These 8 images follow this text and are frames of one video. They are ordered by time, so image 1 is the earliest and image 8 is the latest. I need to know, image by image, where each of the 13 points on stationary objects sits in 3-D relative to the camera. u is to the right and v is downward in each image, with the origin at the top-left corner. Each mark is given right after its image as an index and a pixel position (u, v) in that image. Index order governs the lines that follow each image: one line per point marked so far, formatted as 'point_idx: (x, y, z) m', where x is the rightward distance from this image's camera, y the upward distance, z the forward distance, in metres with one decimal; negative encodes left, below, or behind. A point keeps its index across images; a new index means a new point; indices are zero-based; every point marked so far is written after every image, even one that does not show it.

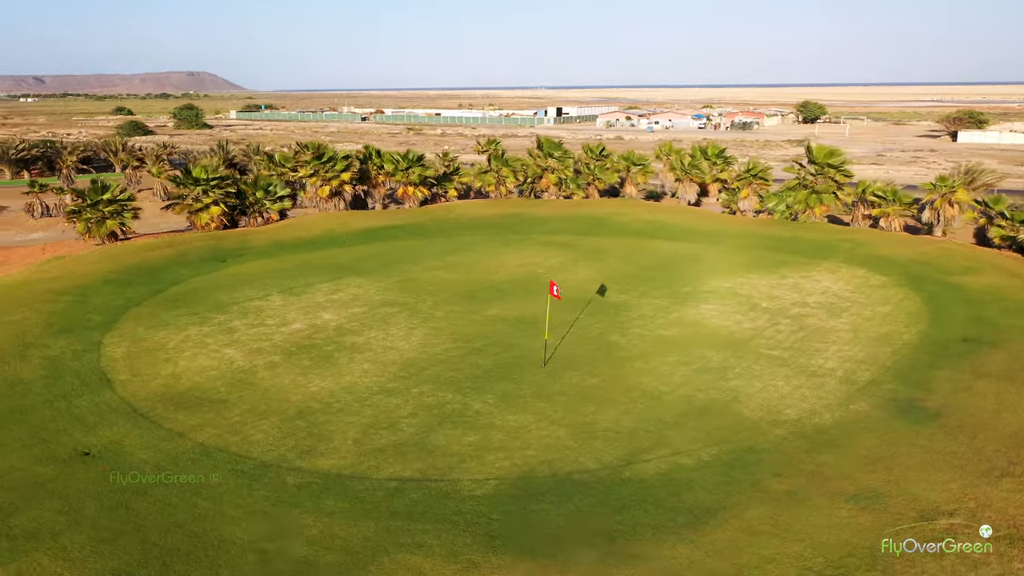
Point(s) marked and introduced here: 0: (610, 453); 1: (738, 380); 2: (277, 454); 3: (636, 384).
0: (+1.5, -2.6, +13.0) m
1: (+4.5, -1.8, +16.2) m
2: (-3.8, -2.7, +13.2) m
3: (+2.4, -1.9, +15.9) m
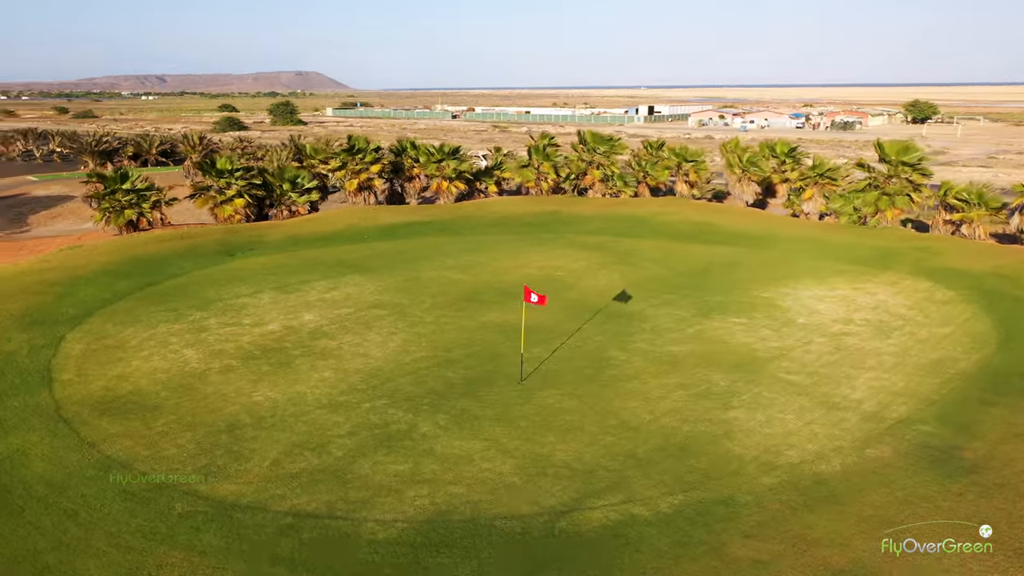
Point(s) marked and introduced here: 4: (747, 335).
0: (+0.5, -2.8, +10.9) m
1: (+3.8, -2.0, +13.7) m
2: (-4.8, -2.7, +11.7) m
3: (+1.7, -2.0, +13.7) m
4: (+5.1, -1.0, +17.8) m
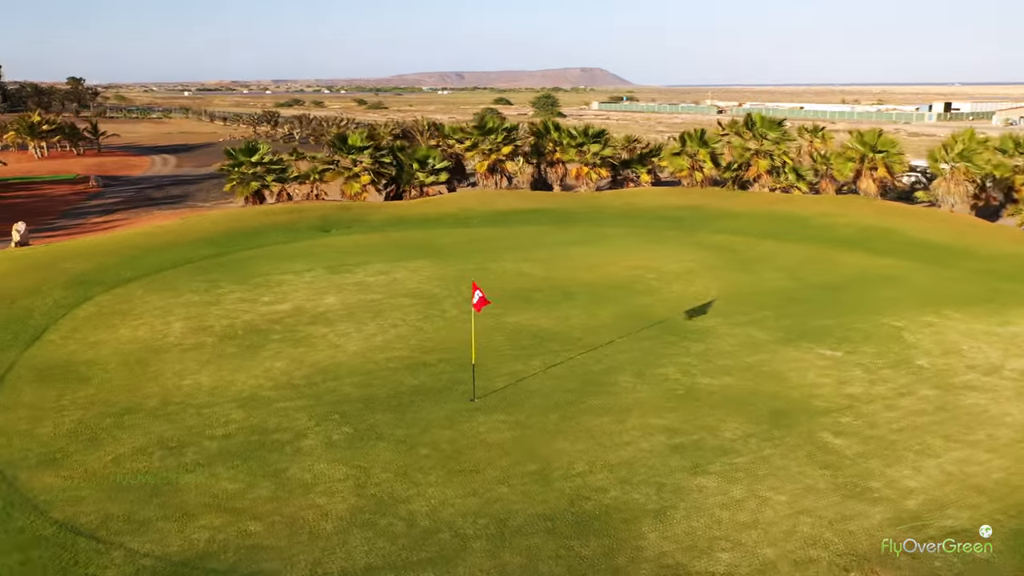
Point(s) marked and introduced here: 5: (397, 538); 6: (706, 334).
0: (-1.6, -2.7, +8.1) m
1: (+2.4, -2.2, +9.7) m
2: (-6.3, -2.2, +10.6) m
3: (+0.5, -2.1, +10.4) m
4: (+5.0, -1.4, +13.2) m
5: (-1.2, -2.6, +8.5) m
6: (+3.6, -0.9, +15.3) m
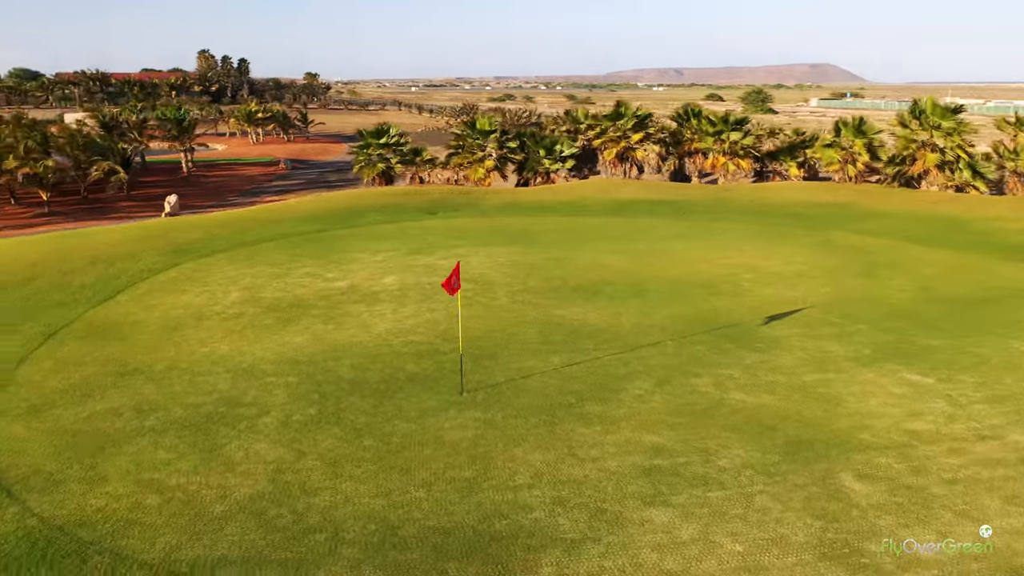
0: (-2.8, -2.4, +7.5) m
1: (+1.6, -2.2, +8.0) m
2: (-6.7, -1.6, +11.0) m
3: (-0.1, -1.9, +9.2) m
4: (+5.0, -1.5, +10.8) m
5: (-2.3, -2.3, +7.7) m
6: (+4.2, -0.9, +13.1) m
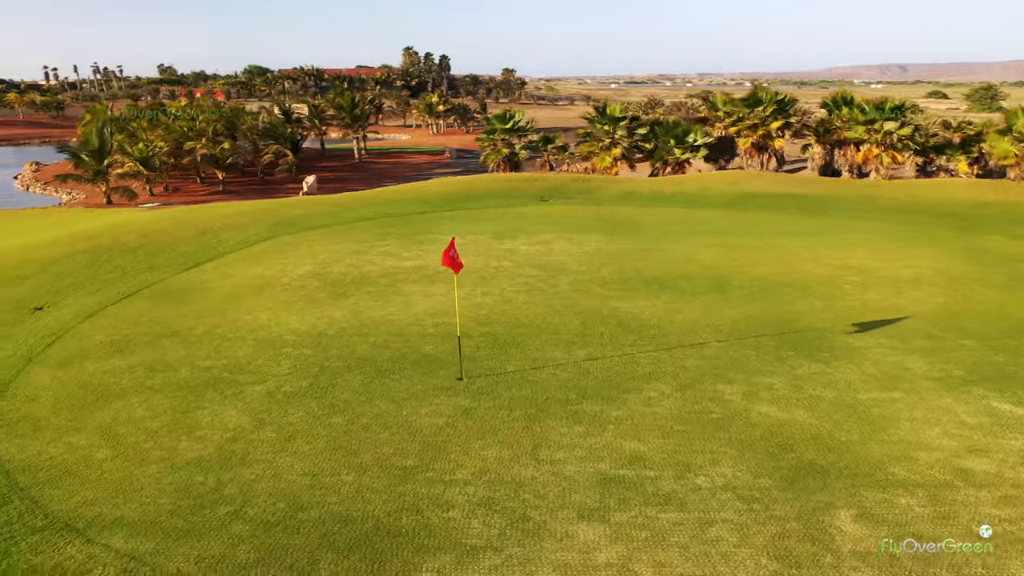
0: (-3.6, -2.0, +7.4) m
1: (+0.8, -2.0, +6.9) m
2: (-6.5, -1.0, +11.7) m
3: (-0.6, -1.7, +8.4) m
4: (+4.8, -1.6, +8.8) m
5: (-3.0, -1.9, +7.5) m
6: (+4.5, -0.9, +11.2) m
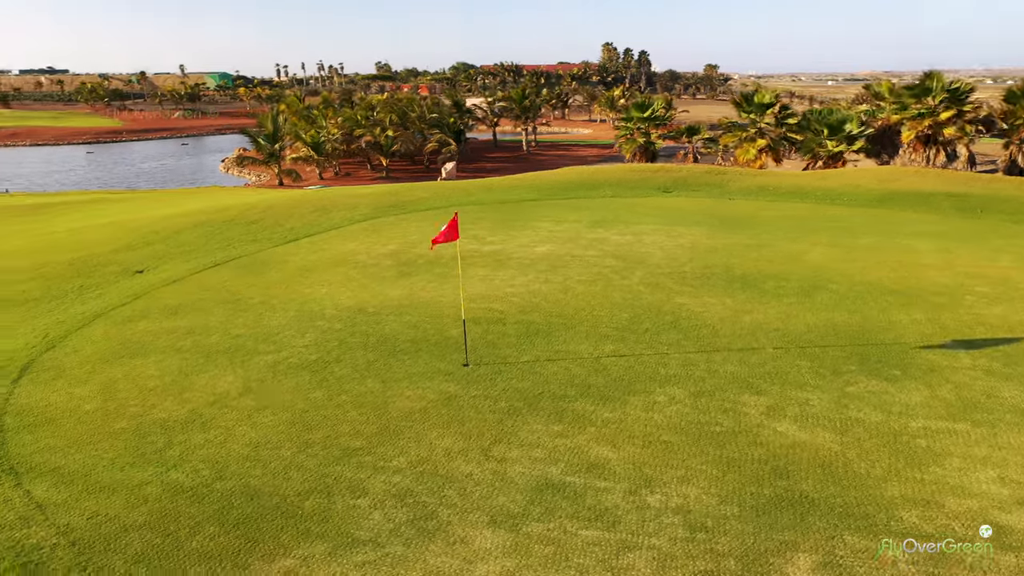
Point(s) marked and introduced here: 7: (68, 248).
0: (-4.1, -1.6, +7.6) m
1: (0.0, -1.9, +6.1) m
2: (-5.9, -0.4, +12.5) m
3: (-1.0, -1.4, +7.9) m
4: (+4.3, -1.7, +7.0) m
5: (-3.6, -1.6, +7.6) m
6: (+4.7, -1.0, +9.4) m
7: (-9.4, +0.9, +17.4) m
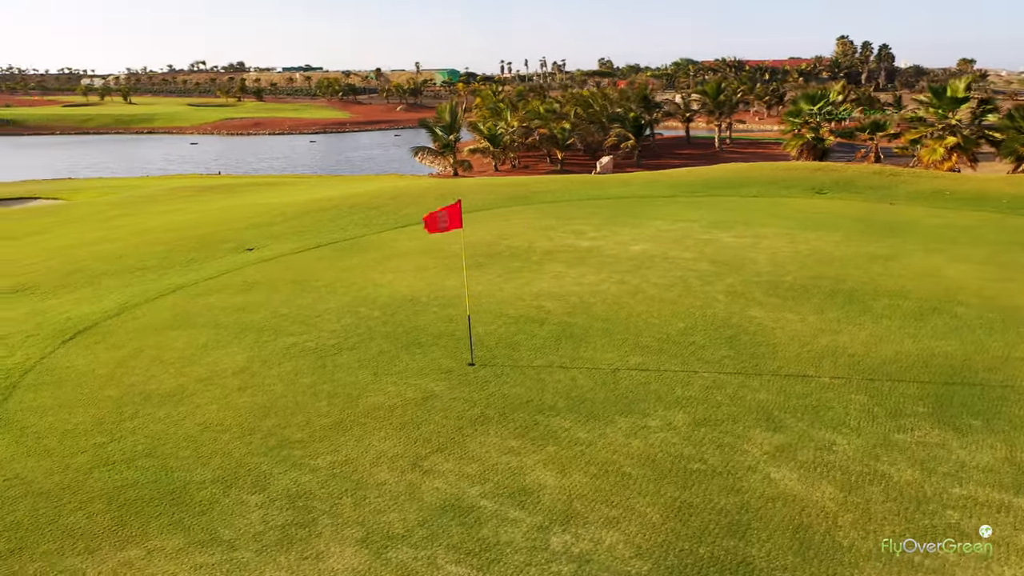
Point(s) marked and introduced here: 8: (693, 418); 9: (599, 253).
0: (-4.5, -1.2, +7.9) m
1: (-0.9, -1.8, +5.4) m
2: (-4.9, 0.0, +13.1) m
3: (-1.4, -1.3, +7.4) m
4: (+3.5, -1.9, +5.2) m
5: (-4.0, -1.3, +7.7) m
6: (+4.5, -1.3, +7.4) m
7: (-7.0, +1.5, +18.7) m
8: (+1.7, -1.2, +7.6) m
9: (+1.5, +0.6, +14.3) m
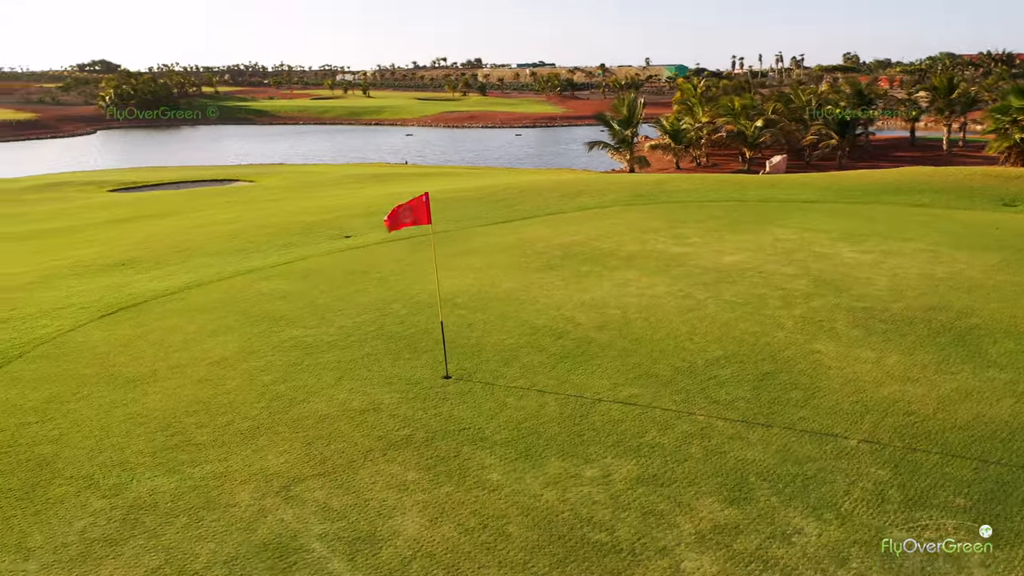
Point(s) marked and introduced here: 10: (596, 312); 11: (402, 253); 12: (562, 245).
0: (-5.0, -1.0, +8.0) m
1: (-2.2, -1.8, +4.7) m
2: (-3.9, +0.3, +13.1) m
3: (-2.1, -1.3, +6.8) m
4: (+2.0, -2.2, +3.3) m
5: (-4.5, -1.1, +7.8) m
6: (+3.6, -1.6, +5.2) m
7: (-4.3, +1.8, +19.1) m
8: (+1.0, -1.4, +6.2) m
9: (+2.7, +0.4, +12.6) m
10: (+1.1, -0.3, +10.2) m
11: (-1.9, +0.6, +14.1) m
12: (+0.9, +0.7, +13.9) m
